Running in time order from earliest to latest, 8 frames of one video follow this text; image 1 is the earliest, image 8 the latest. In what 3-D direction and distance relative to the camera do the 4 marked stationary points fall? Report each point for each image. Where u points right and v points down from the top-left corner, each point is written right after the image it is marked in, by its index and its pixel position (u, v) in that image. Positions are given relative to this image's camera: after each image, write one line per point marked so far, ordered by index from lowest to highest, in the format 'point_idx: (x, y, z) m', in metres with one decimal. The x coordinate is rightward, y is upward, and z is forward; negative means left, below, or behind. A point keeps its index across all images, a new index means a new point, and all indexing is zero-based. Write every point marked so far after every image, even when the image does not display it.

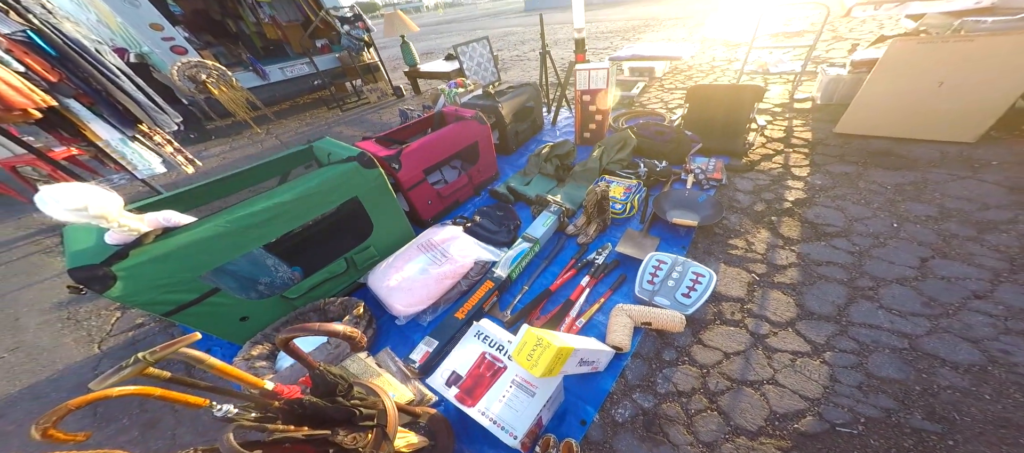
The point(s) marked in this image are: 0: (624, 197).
0: (+1.2, +0.3, +2.5) m
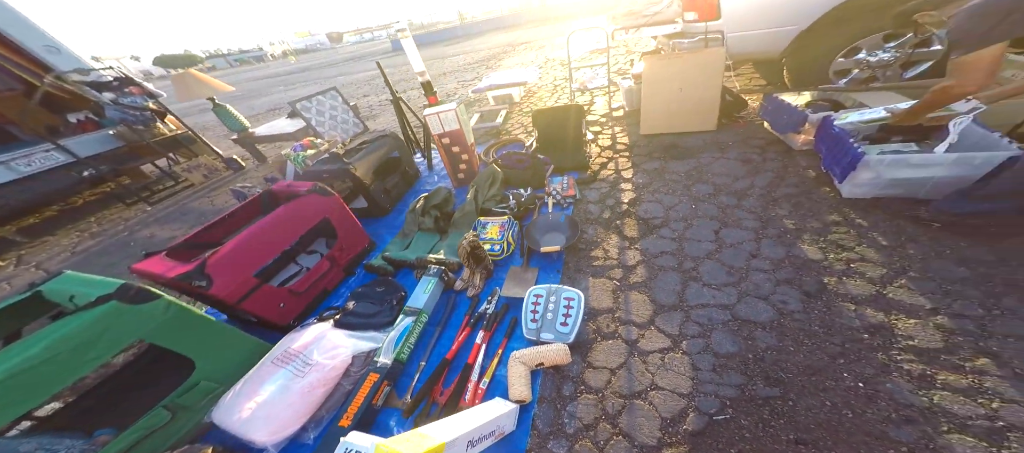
0: (0.0, 0.0, +2.5) m
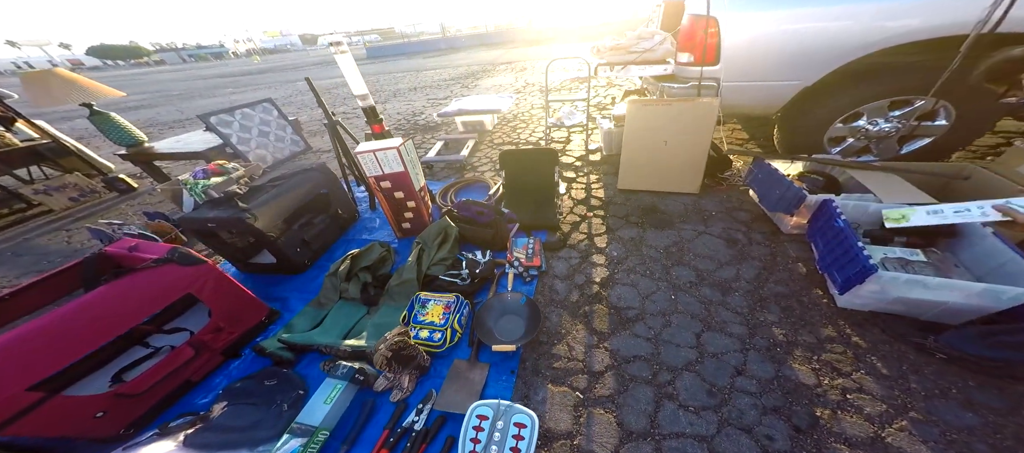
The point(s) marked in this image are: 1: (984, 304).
0: (-0.4, -0.6, +1.9) m
1: (+2.8, -0.4, +1.7) m
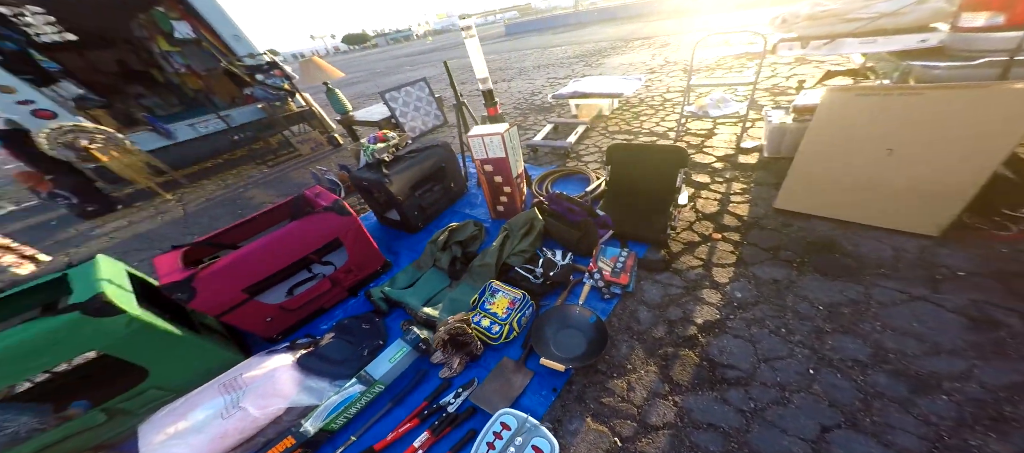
0: (-0.1, -0.6, +1.9) m
1: (+2.7, -1.1, +0.4) m
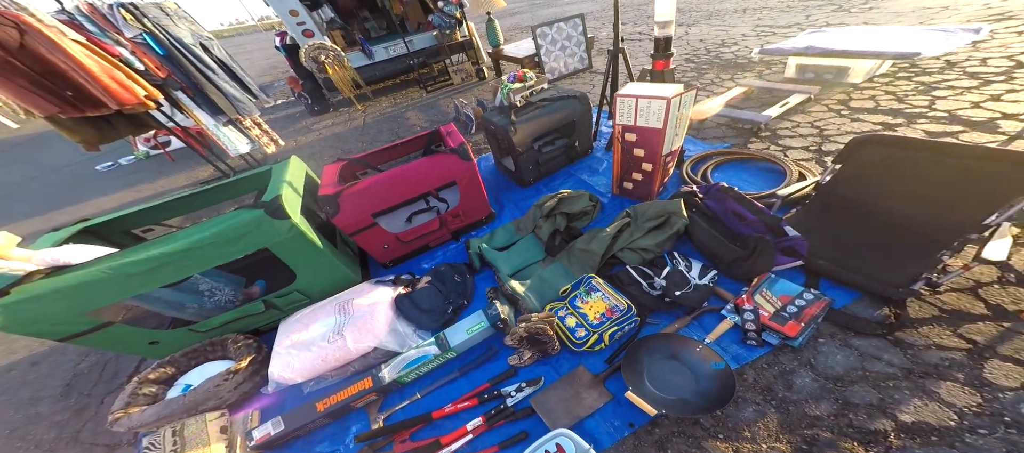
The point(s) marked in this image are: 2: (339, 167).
0: (+0.5, -0.5, +1.6) m
1: (+2.2, -1.9, -0.7) m
2: (-1.3, +0.5, +2.2) m
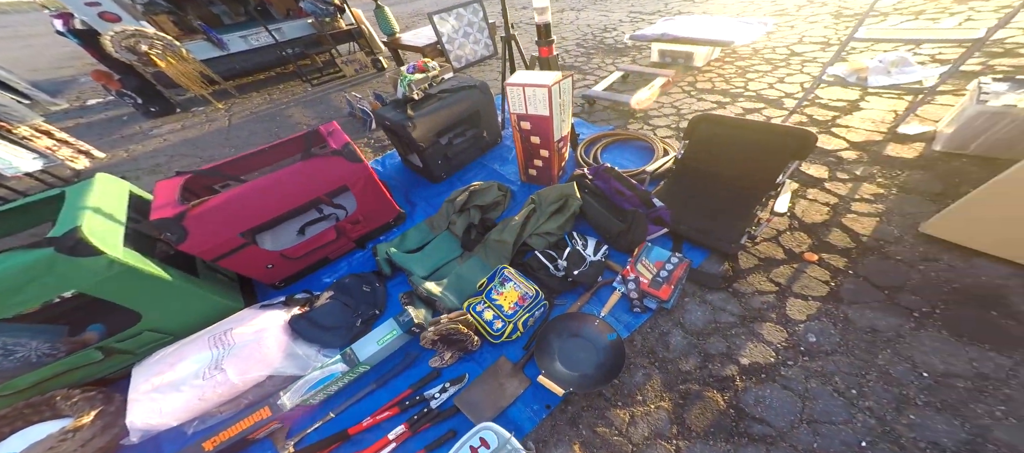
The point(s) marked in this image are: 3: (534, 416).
0: (0.0, -0.5, +1.7) m
1: (+2.4, -1.7, 0.0) m
2: (-2.0, +0.3, +1.8) m
3: (+0.1, -0.9, +1.5) m
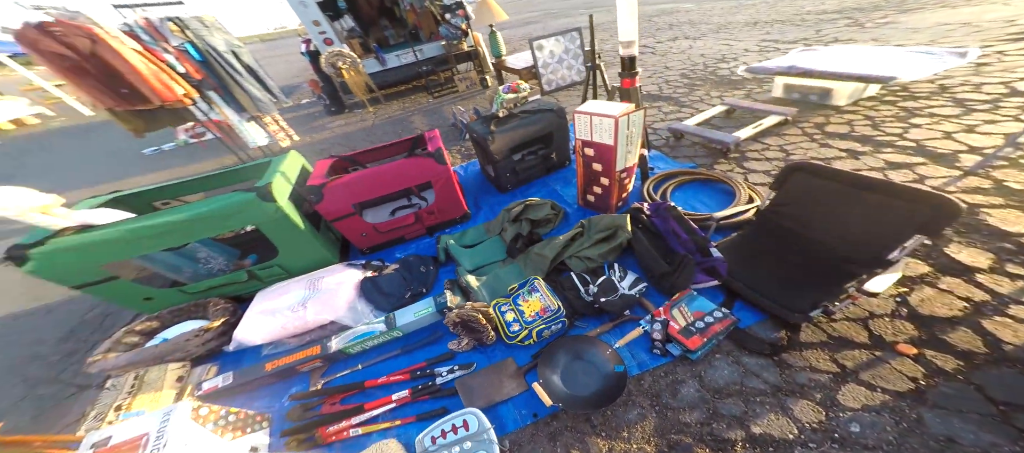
0: (+0.1, -0.5, +1.8) m
1: (+1.6, -2.1, -0.6) m
2: (-1.6, +0.5, +2.5) m
3: (+0.1, -1.0, +1.5) m
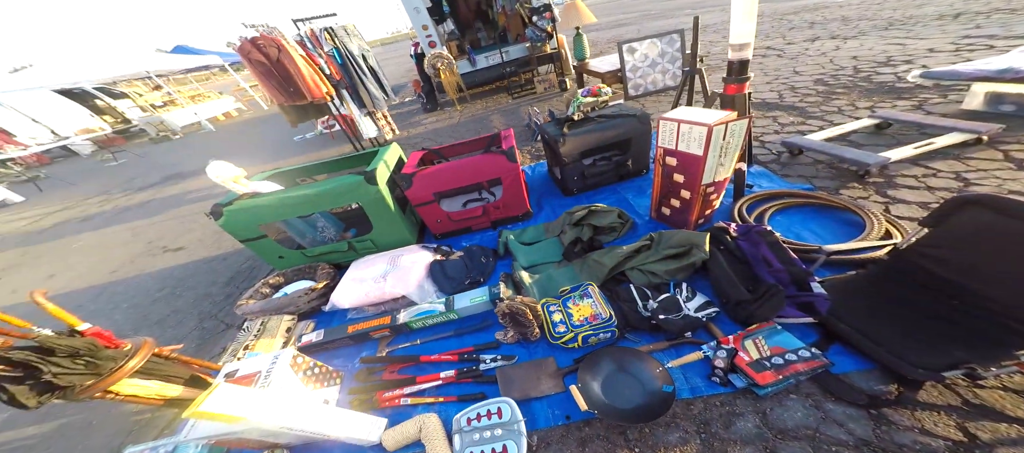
0: (+0.4, -0.6, +1.7) m
1: (+1.1, -2.2, -0.9) m
2: (-0.9, +0.7, +2.8) m
3: (+0.2, -1.0, +1.5) m
